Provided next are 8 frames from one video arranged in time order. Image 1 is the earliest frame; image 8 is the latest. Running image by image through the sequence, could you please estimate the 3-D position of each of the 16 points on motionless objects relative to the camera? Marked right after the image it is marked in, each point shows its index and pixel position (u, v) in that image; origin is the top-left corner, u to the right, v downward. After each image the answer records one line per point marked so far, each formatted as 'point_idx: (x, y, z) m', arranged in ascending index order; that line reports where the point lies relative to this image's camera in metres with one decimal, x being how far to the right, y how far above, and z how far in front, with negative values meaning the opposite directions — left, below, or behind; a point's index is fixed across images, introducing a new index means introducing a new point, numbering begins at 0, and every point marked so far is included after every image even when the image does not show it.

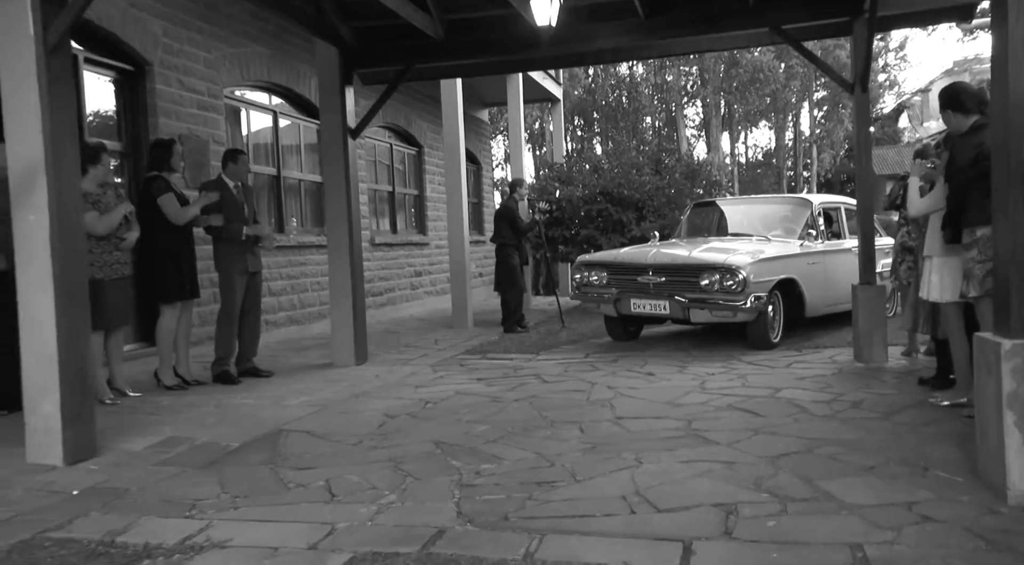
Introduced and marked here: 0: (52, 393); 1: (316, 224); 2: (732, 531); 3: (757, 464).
0: (-2.5, -0.6, +4.6) m
1: (-2.6, +0.8, +11.3) m
2: (+0.8, -0.9, +3.2) m
3: (+1.1, -0.8, +4.0) m
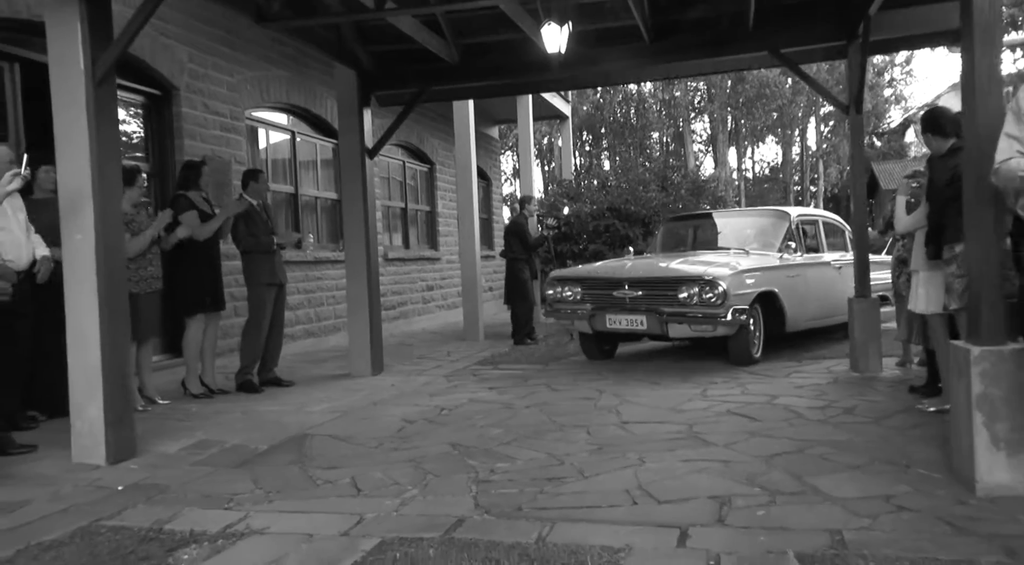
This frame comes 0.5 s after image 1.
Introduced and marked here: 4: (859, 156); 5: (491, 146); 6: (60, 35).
0: (-2.4, -0.7, +5.0) m
1: (-2.4, +0.6, +11.7) m
2: (+0.9, -1.0, +3.5) m
3: (+1.2, -0.9, +4.3) m
4: (+2.9, +1.1, +7.3) m
5: (-0.4, +2.7, +17.2) m
6: (-2.6, +1.4, +4.9) m
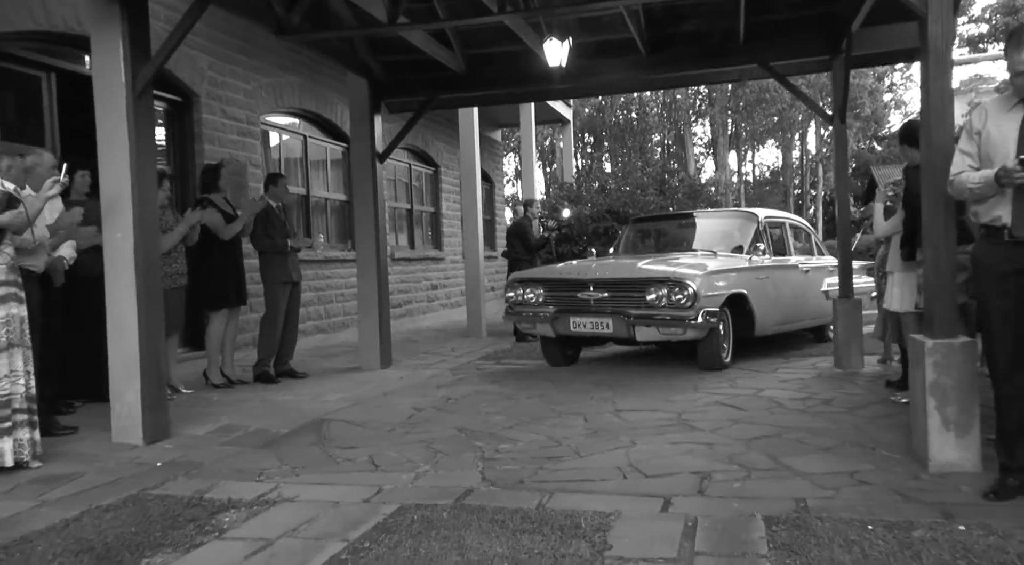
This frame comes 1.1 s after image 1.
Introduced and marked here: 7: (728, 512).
0: (-2.4, -0.6, +5.5) m
1: (-2.4, +0.6, +12.1) m
2: (+0.9, -0.9, +3.9) m
3: (+1.2, -0.9, +4.8) m
4: (+2.9, +1.1, +7.7) m
5: (-0.4, +2.7, +17.6) m
6: (-2.5, +1.4, +5.4) m
7: (+0.9, -0.9, +3.6) m
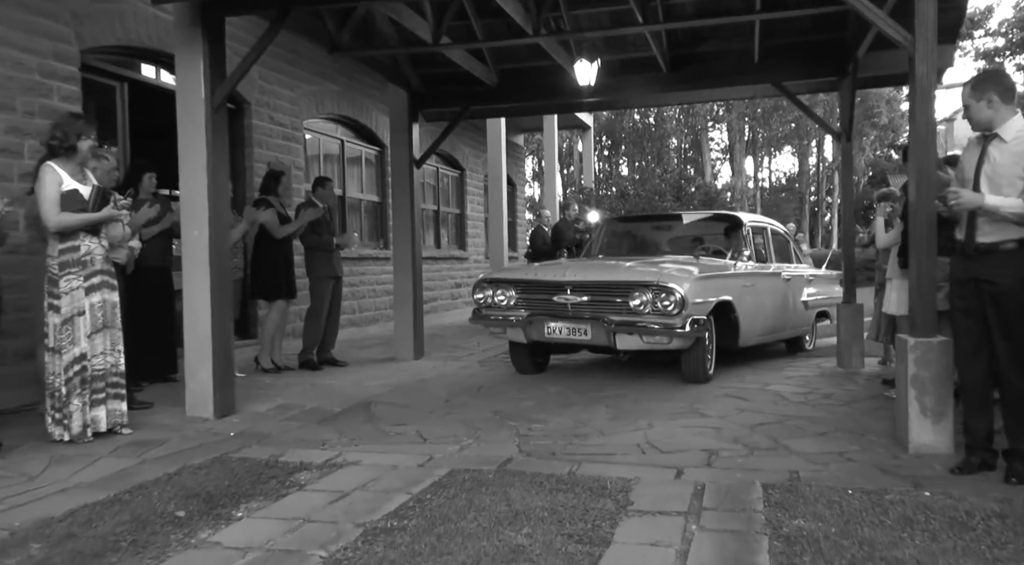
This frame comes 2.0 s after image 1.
0: (-2.2, -0.6, +6.1) m
1: (-2.0, +0.7, +12.8) m
2: (+1.1, -1.0, +4.6) m
3: (+1.4, -0.9, +5.4) m
4: (+3.2, +1.0, +8.3) m
5: (+0.1, +2.7, +18.3) m
6: (-2.3, +1.5, +6.1) m
7: (+1.1, -1.0, +4.2) m
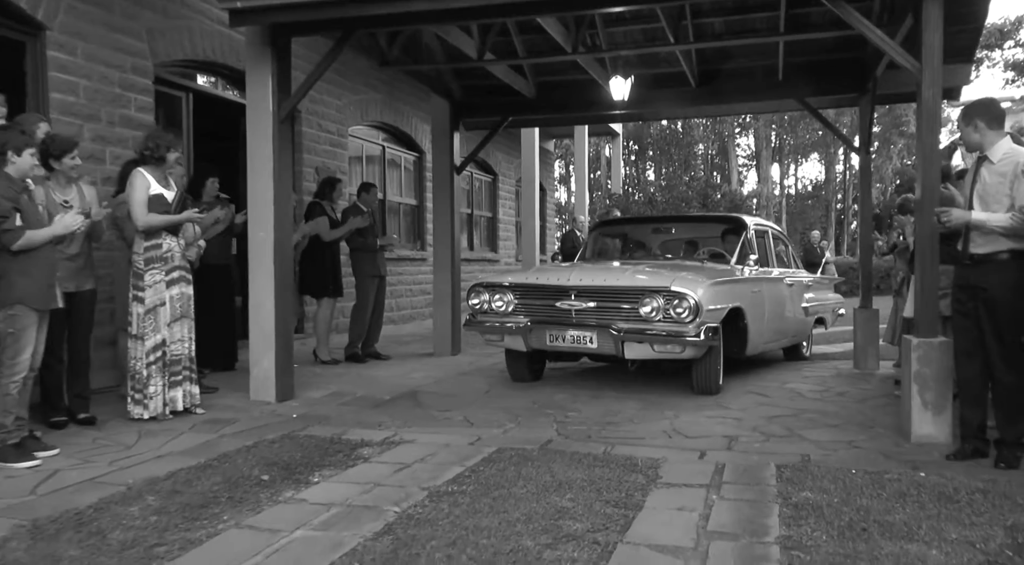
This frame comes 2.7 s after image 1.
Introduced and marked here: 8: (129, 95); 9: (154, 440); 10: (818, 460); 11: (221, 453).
0: (-1.9, -0.5, +6.7) m
1: (-1.6, +0.7, +13.4) m
2: (+1.3, -1.0, +5.1) m
3: (+1.7, -0.9, +5.9) m
4: (+3.6, +0.9, +8.8) m
5: (+0.8, +2.7, +18.8) m
6: (-2.0, +1.5, +6.7) m
7: (+1.3, -1.0, +4.7) m
8: (-3.3, +1.6, +7.5) m
9: (-2.2, -1.0, +5.4) m
10: (+1.7, -1.0, +4.7) m
11: (-1.7, -1.0, +5.0) m
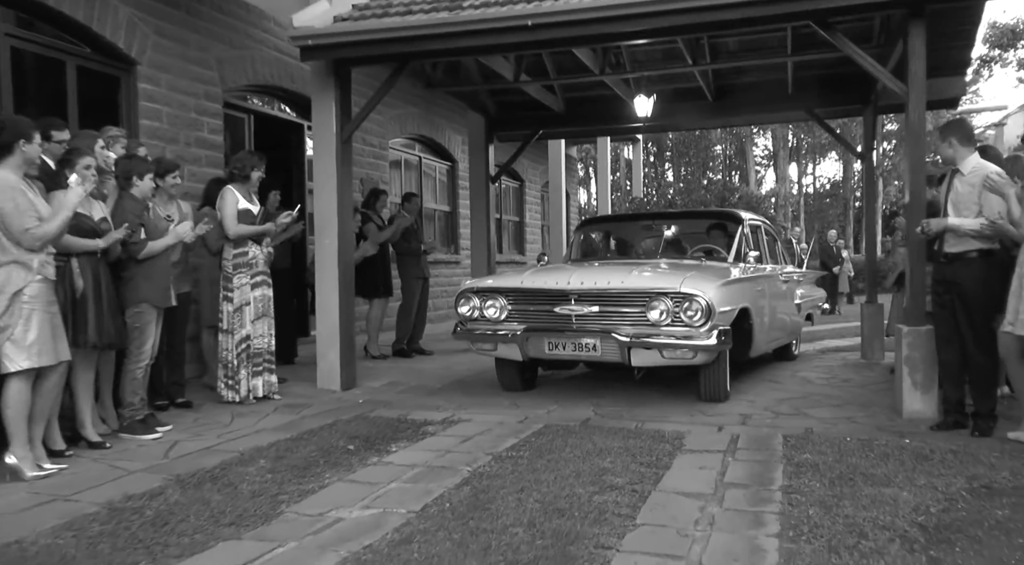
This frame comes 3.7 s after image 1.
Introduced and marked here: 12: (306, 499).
0: (-1.6, -0.6, +7.6) m
1: (-1.1, +0.6, +14.3) m
2: (+1.6, -1.0, +5.9) m
3: (+2.0, -0.9, +6.7) m
4: (+3.9, +1.0, +9.5) m
5: (+1.3, +2.7, +19.6) m
6: (-1.7, +1.5, +7.6) m
7: (+1.6, -1.0, +5.5) m
8: (-3.0, +1.6, +8.4) m
9: (-1.9, -1.0, +6.3) m
10: (+2.0, -0.9, +5.5) m
11: (-1.4, -1.0, +5.9) m
12: (-1.0, -1.1, +4.2) m
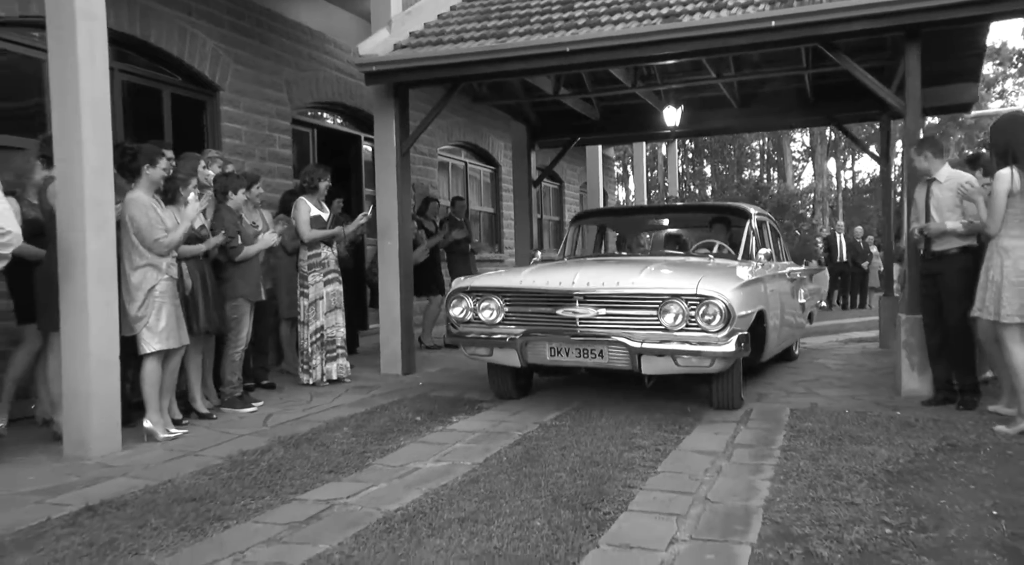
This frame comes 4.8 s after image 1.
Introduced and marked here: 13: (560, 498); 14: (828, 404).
0: (-1.1, -0.5, +8.6) m
1: (-0.4, +0.7, +15.2) m
2: (+1.9, -0.9, +6.7) m
3: (+2.4, -0.9, +7.5) m
4: (+4.4, +1.0, +10.2) m
5: (+2.3, +2.8, +20.4) m
6: (-1.3, +1.5, +8.5) m
7: (+1.9, -0.9, +6.3) m
8: (-2.6, +1.6, +9.4) m
9: (-1.6, -1.0, +7.2) m
10: (+2.3, -0.9, +6.3) m
11: (-1.1, -1.0, +6.8) m
12: (-0.7, -1.0, +5.2) m
13: (+0.2, -1.0, +4.0) m
14: (+2.3, -0.9, +6.4) m
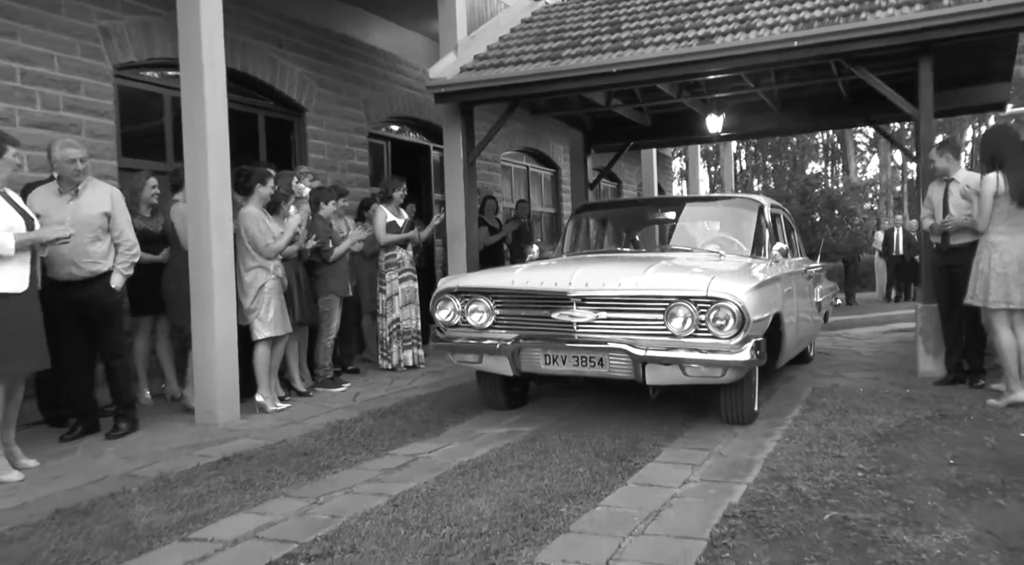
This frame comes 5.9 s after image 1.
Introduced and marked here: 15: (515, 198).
0: (-0.5, -0.5, +9.6) m
1: (+0.7, +0.8, +16.1) m
2: (+2.4, -0.9, +7.5) m
3: (+2.9, -0.8, +8.3) m
4: (+5.1, +1.1, +10.8) m
5: (+3.7, +2.9, +21.1) m
6: (-0.7, +1.6, +9.5) m
7: (+2.3, -0.9, +7.1) m
8: (-1.9, +1.6, +10.5) m
9: (-1.0, -0.9, +8.3) m
10: (+2.7, -0.8, +7.1) m
11: (-0.6, -0.9, +7.8) m
12: (-0.4, -1.0, +6.1) m
13: (+0.5, -1.0, +4.9) m
14: (+2.8, -0.8, +7.1) m
15: (0.0, +1.4, +14.4) m
